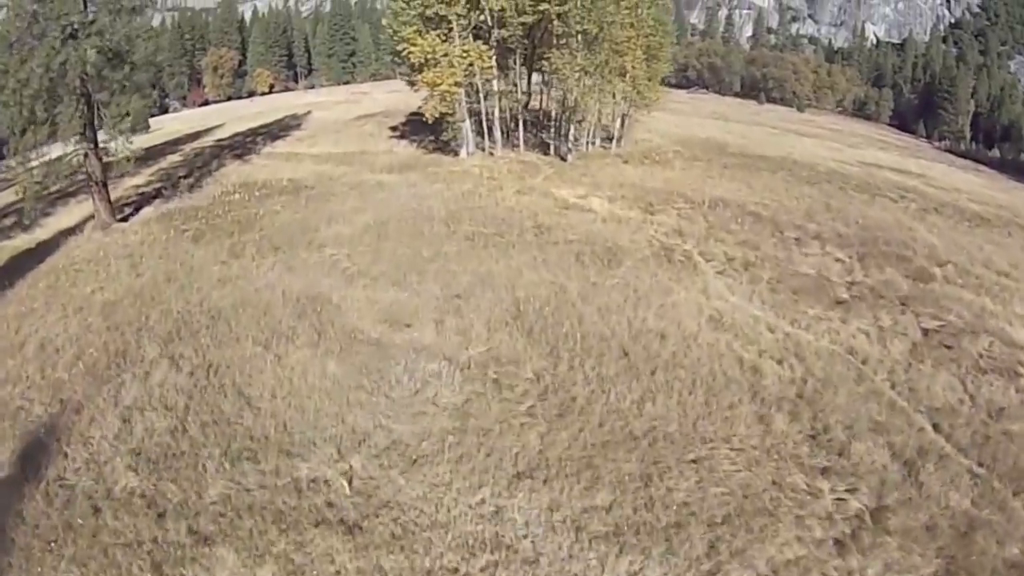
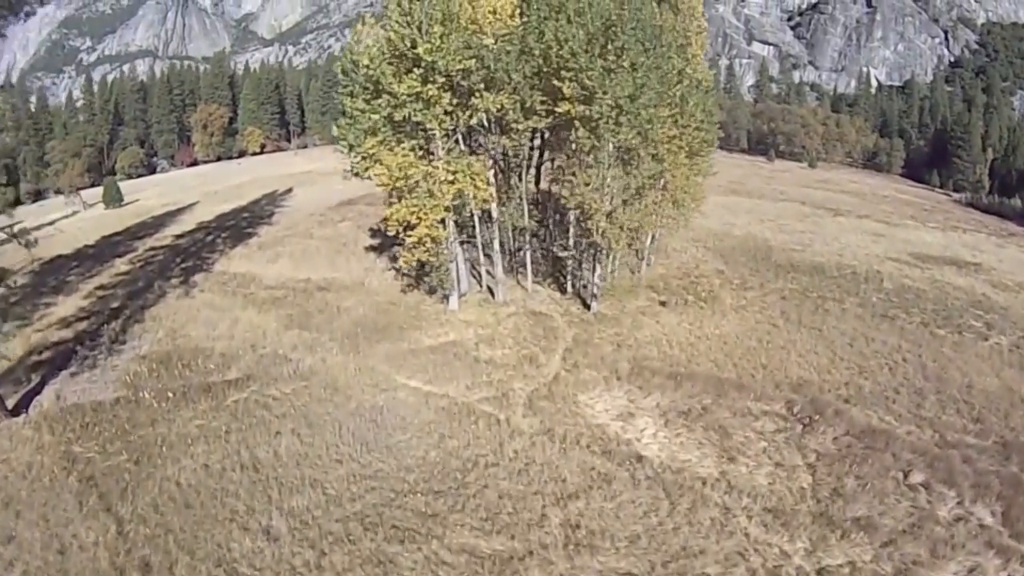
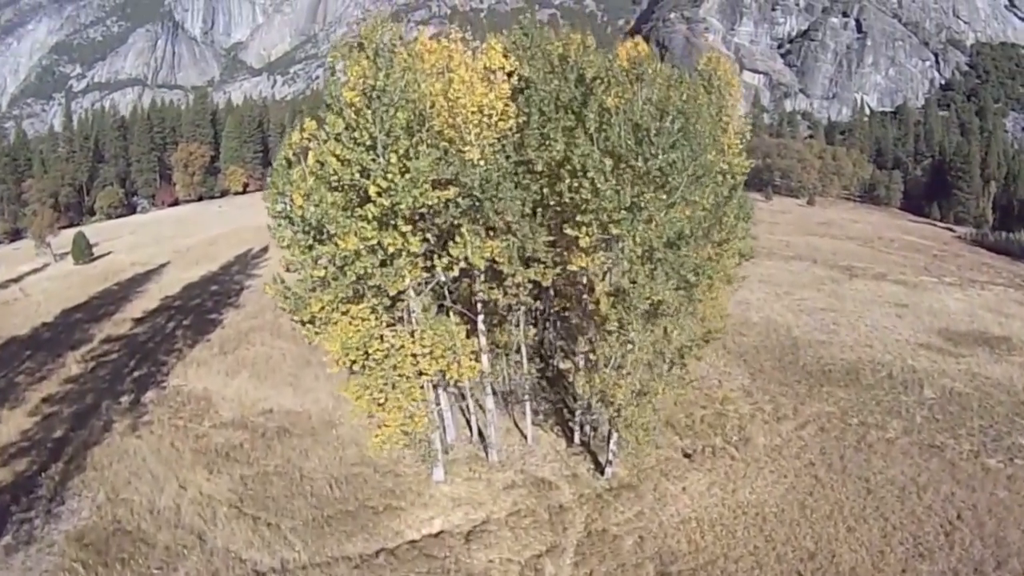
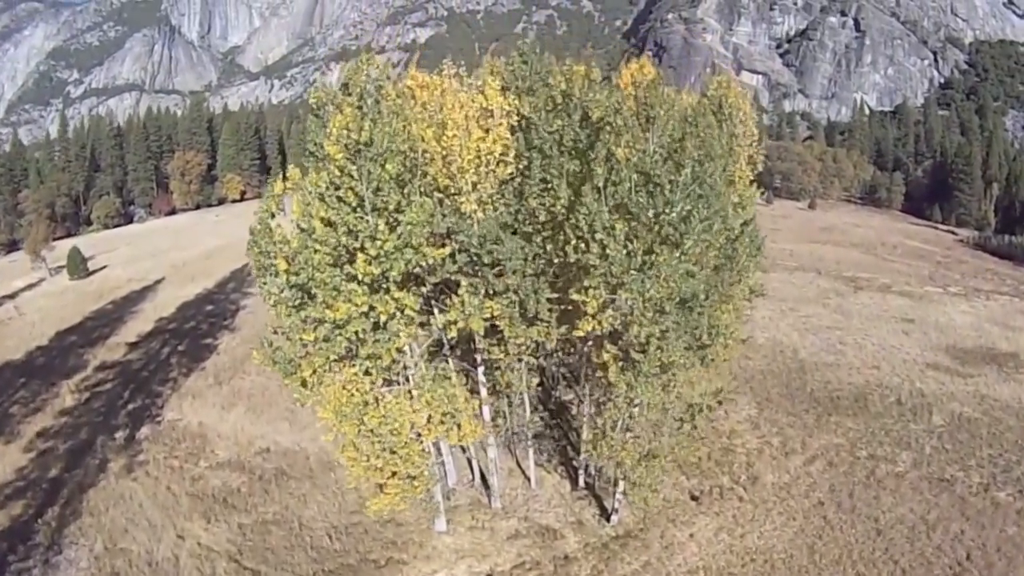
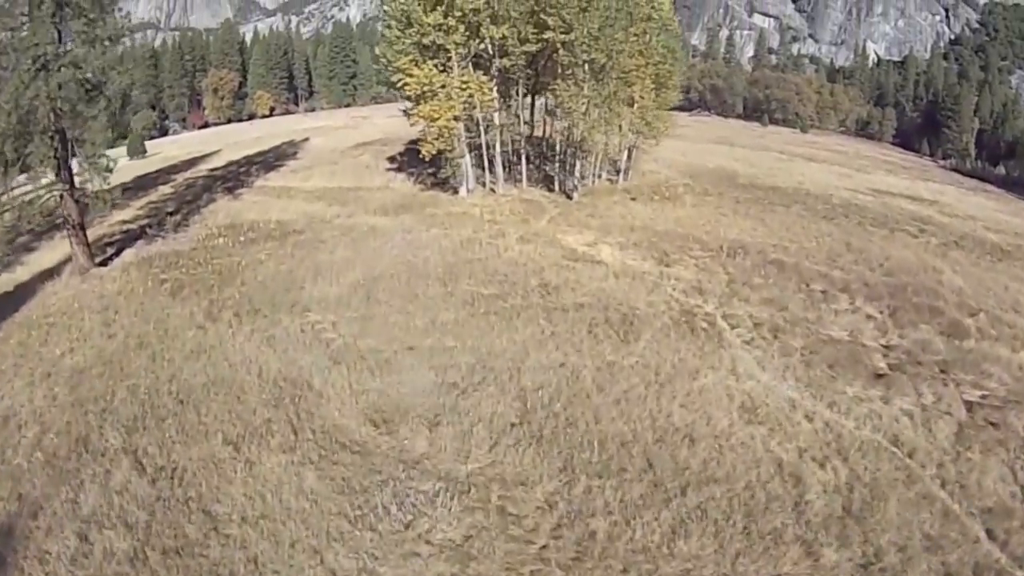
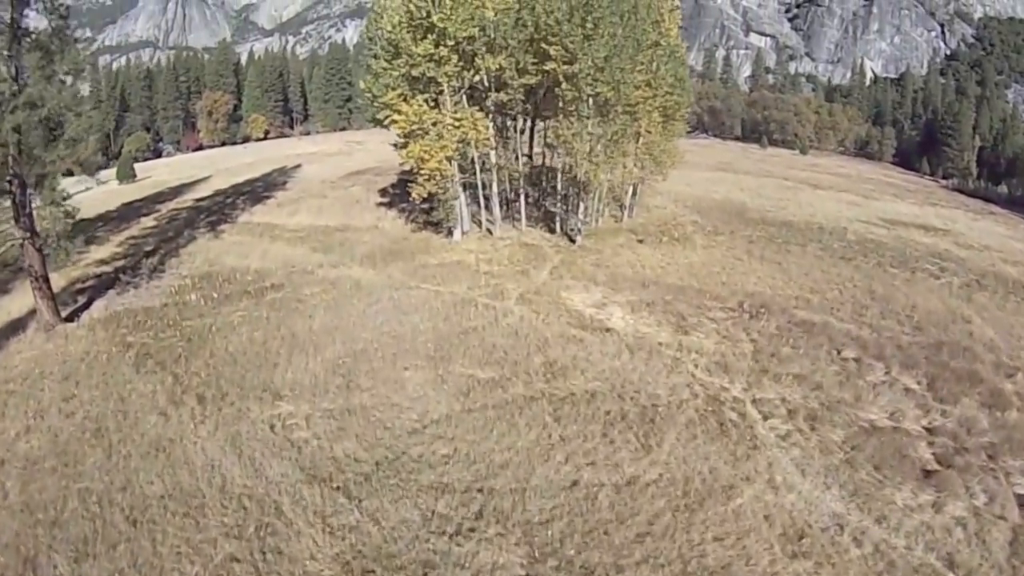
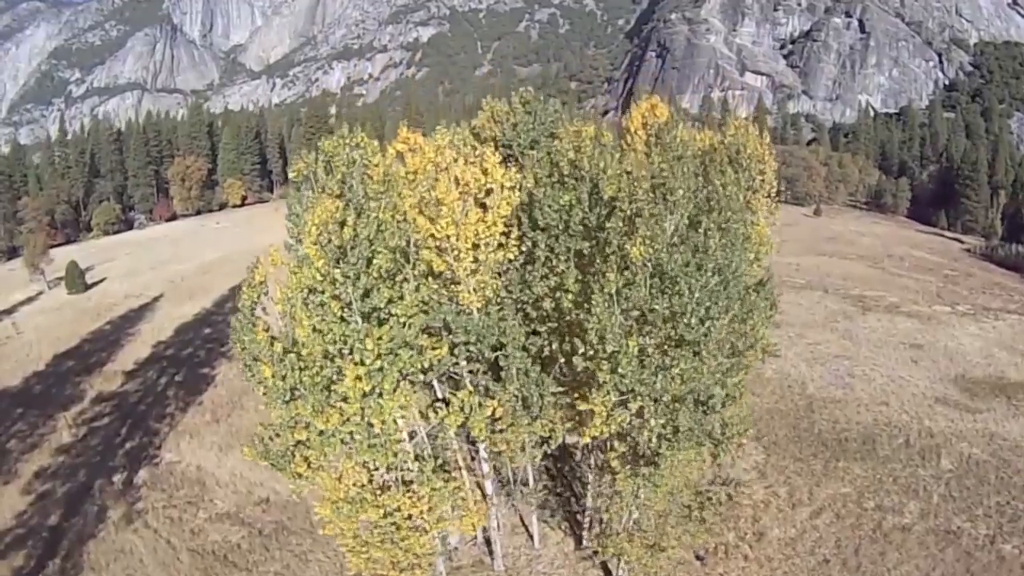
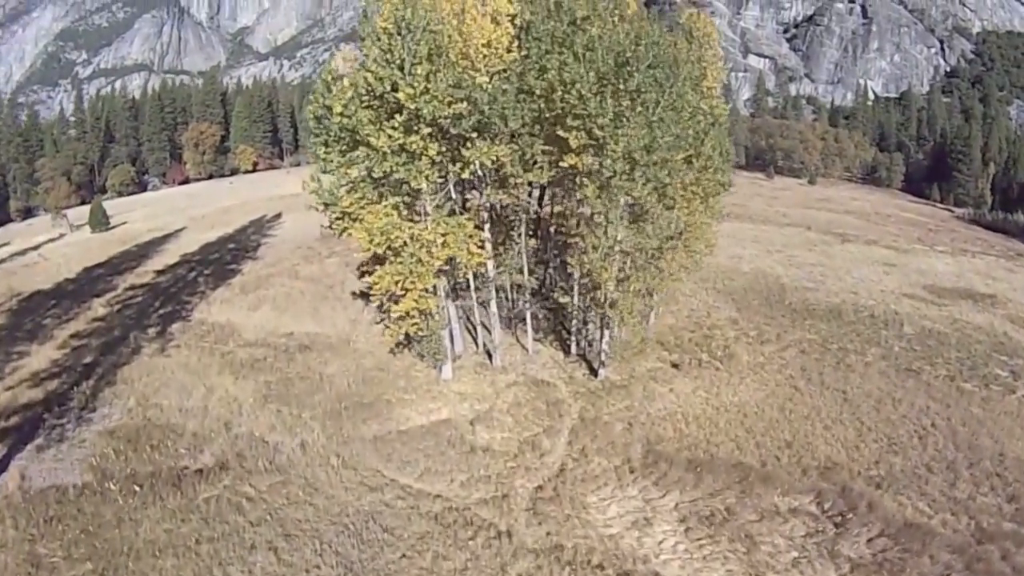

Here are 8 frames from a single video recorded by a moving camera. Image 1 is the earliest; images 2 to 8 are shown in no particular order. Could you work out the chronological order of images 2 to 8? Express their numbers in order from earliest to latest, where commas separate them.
5, 6, 2, 8, 3, 4, 7
